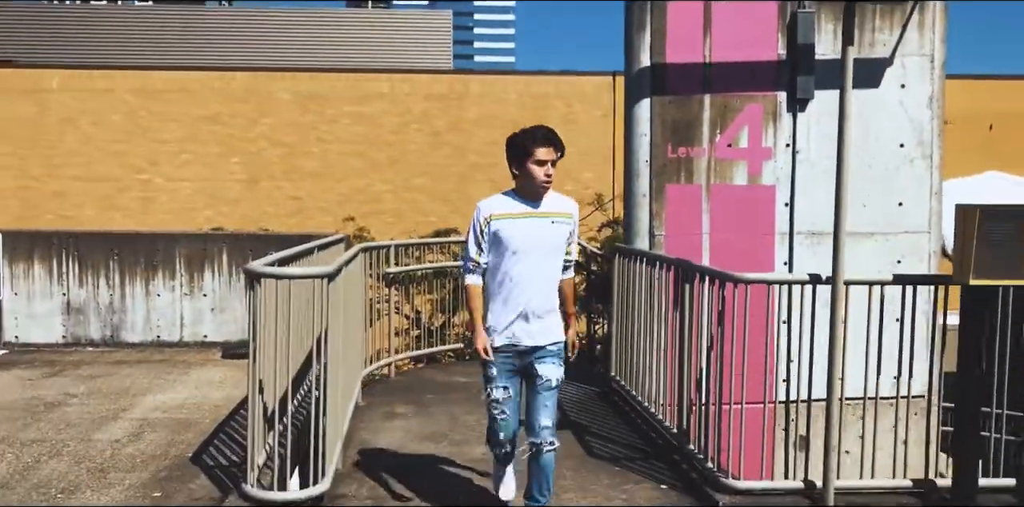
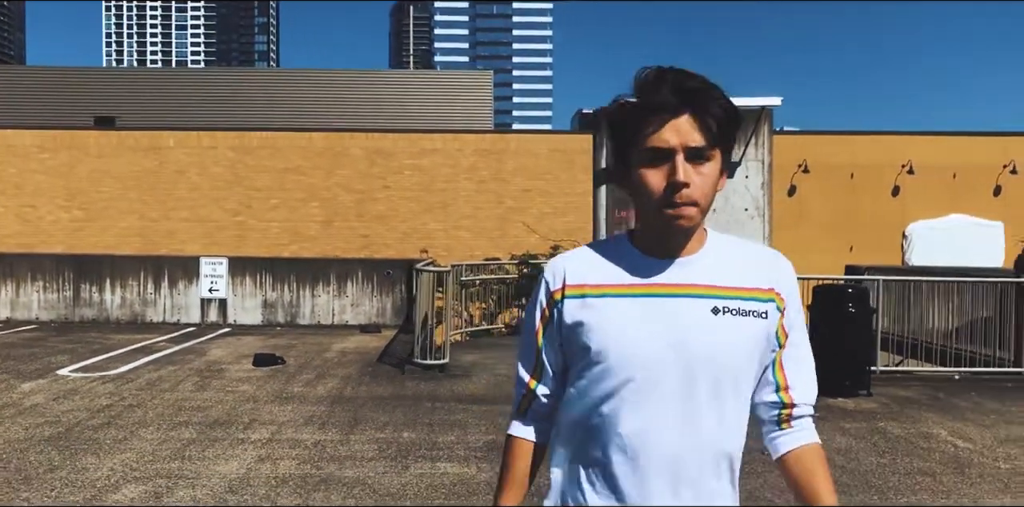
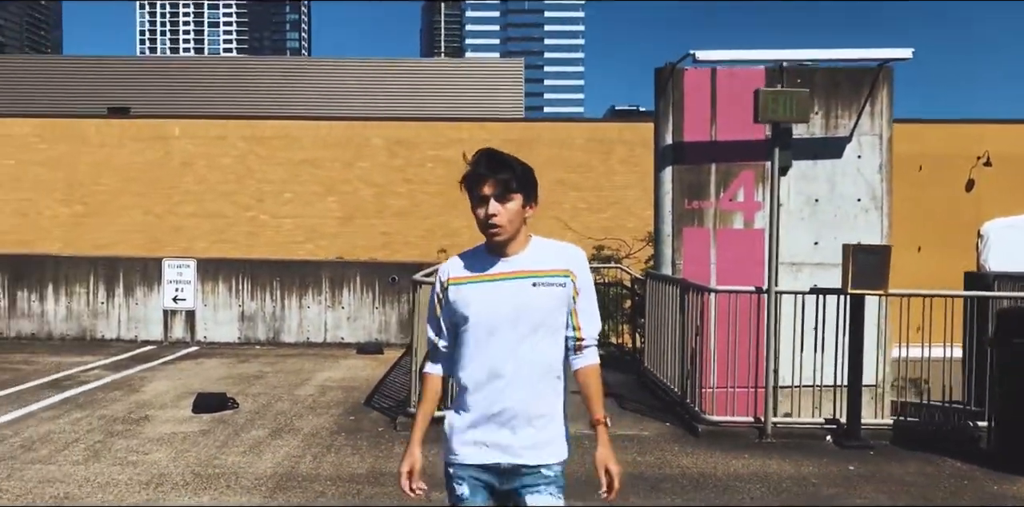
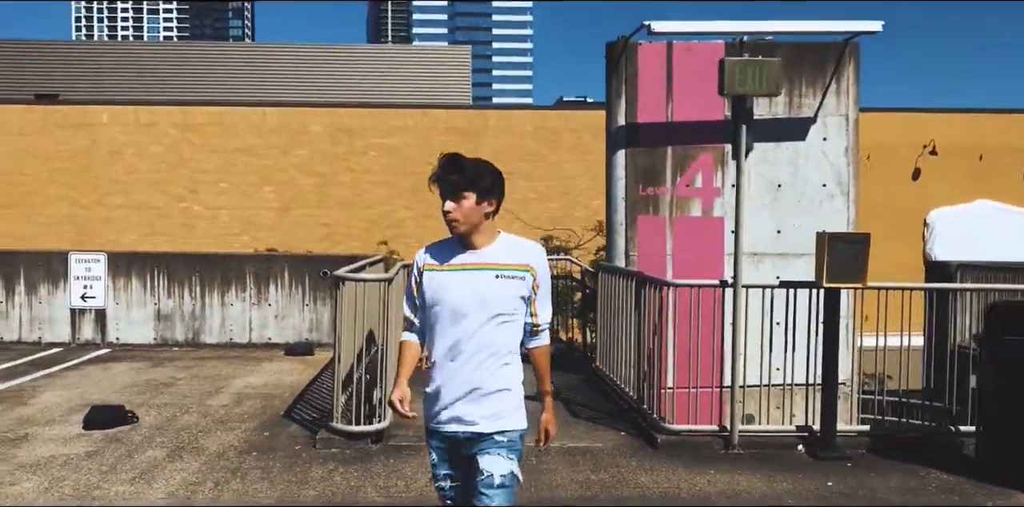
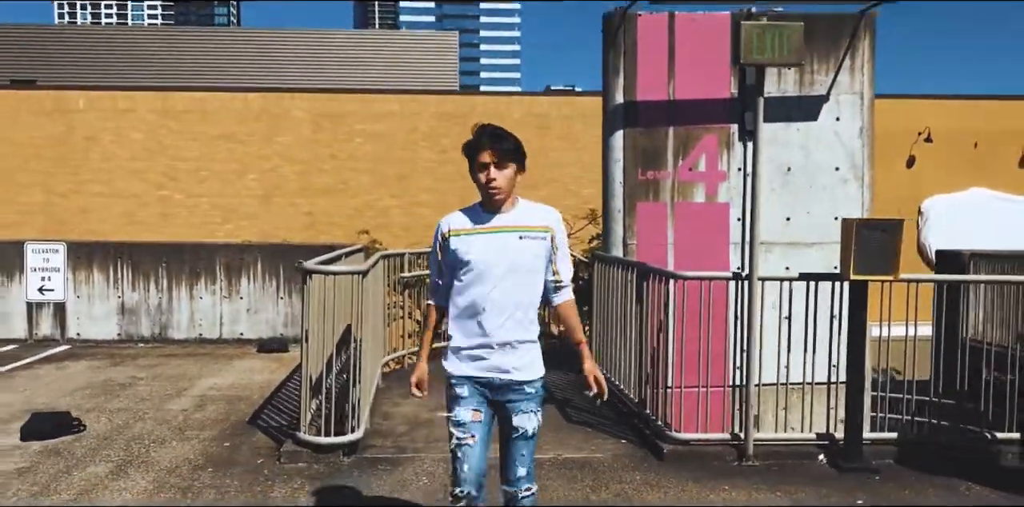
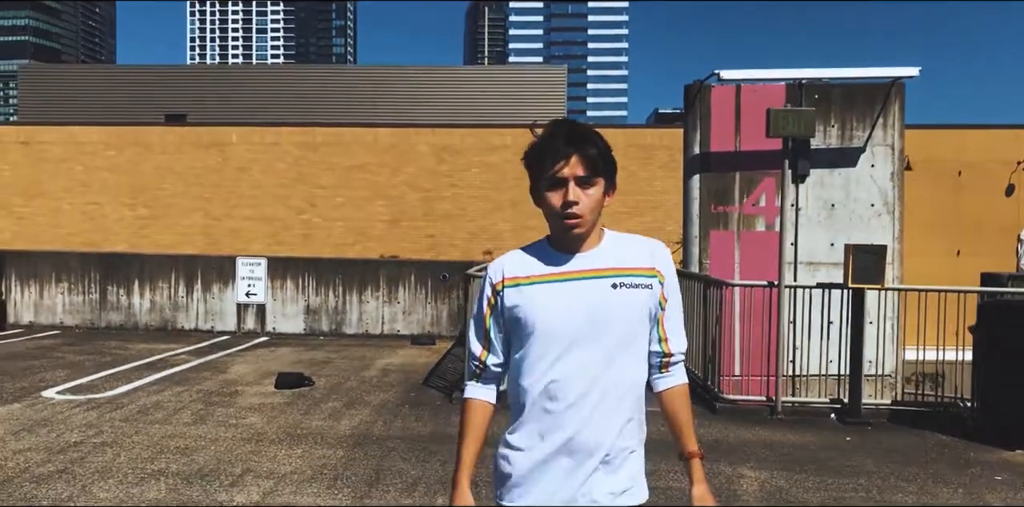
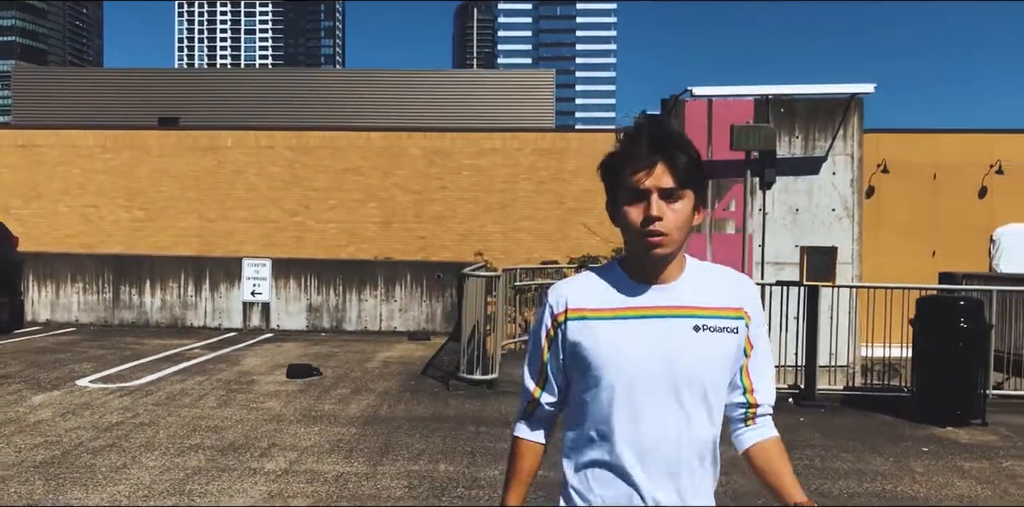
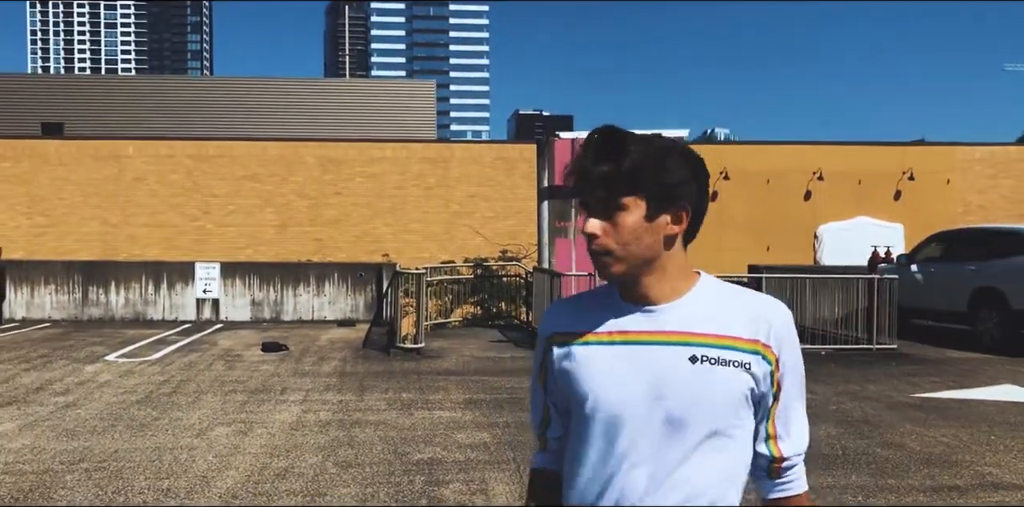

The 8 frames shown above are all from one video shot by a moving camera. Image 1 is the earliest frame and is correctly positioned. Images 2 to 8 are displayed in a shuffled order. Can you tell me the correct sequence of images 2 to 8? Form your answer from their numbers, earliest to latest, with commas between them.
5, 4, 3, 6, 7, 2, 8
